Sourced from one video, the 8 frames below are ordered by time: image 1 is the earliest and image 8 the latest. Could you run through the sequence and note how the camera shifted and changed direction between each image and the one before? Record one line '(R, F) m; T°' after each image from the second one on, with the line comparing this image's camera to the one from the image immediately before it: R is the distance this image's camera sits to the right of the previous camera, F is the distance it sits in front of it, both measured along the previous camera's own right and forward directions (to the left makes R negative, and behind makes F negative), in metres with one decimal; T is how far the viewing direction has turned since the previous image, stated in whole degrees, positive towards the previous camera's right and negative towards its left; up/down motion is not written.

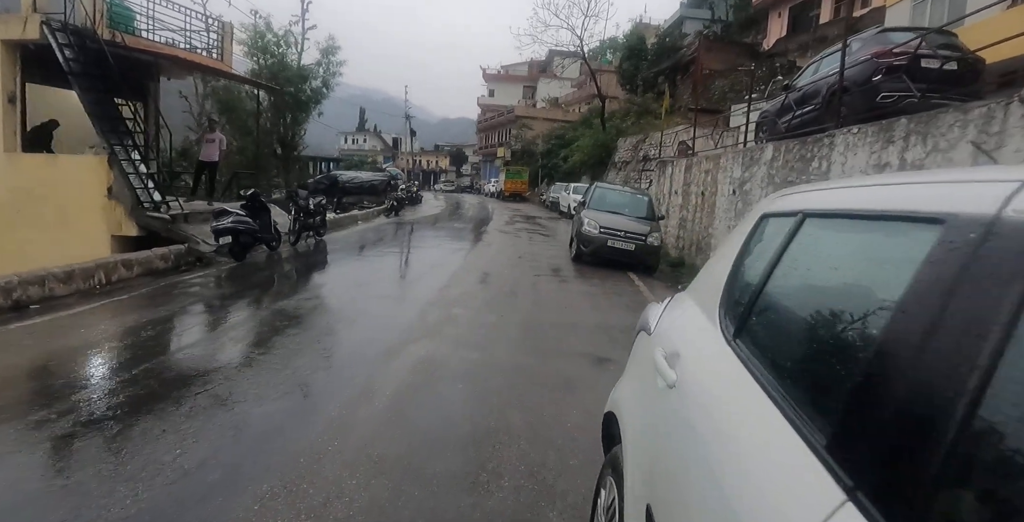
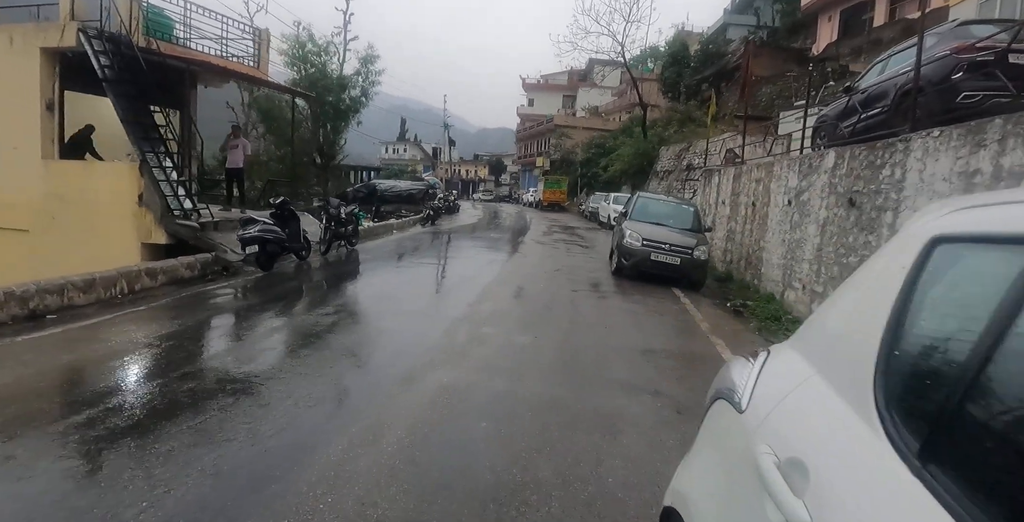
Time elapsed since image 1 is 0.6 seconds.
(0.0, +0.6) m; -4°
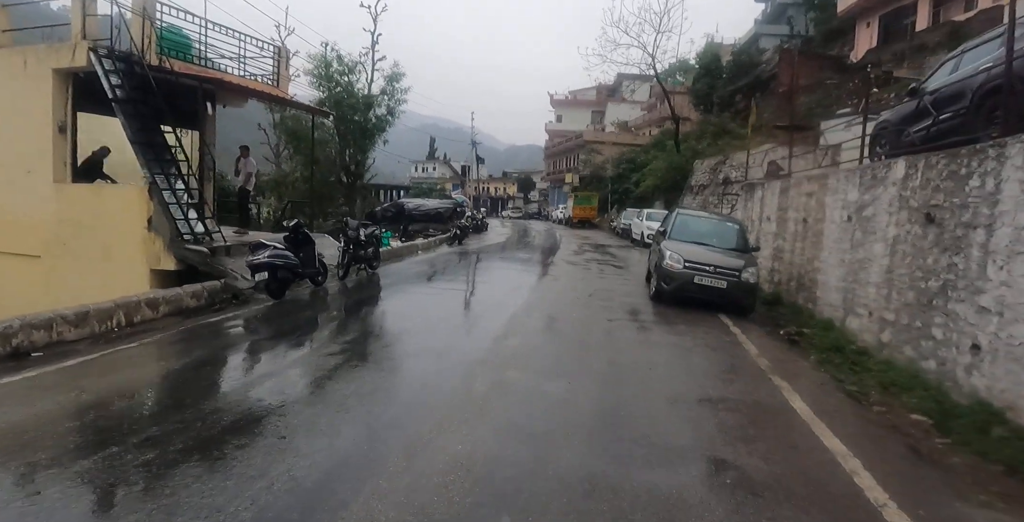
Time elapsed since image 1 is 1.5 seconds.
(0.0, +0.8) m; -3°
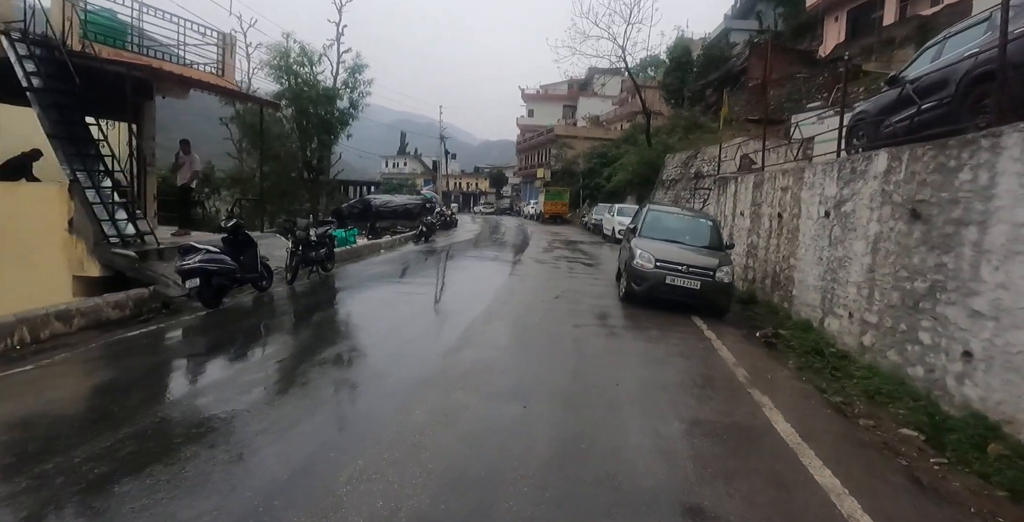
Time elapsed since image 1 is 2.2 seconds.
(+0.2, +0.7) m; +3°
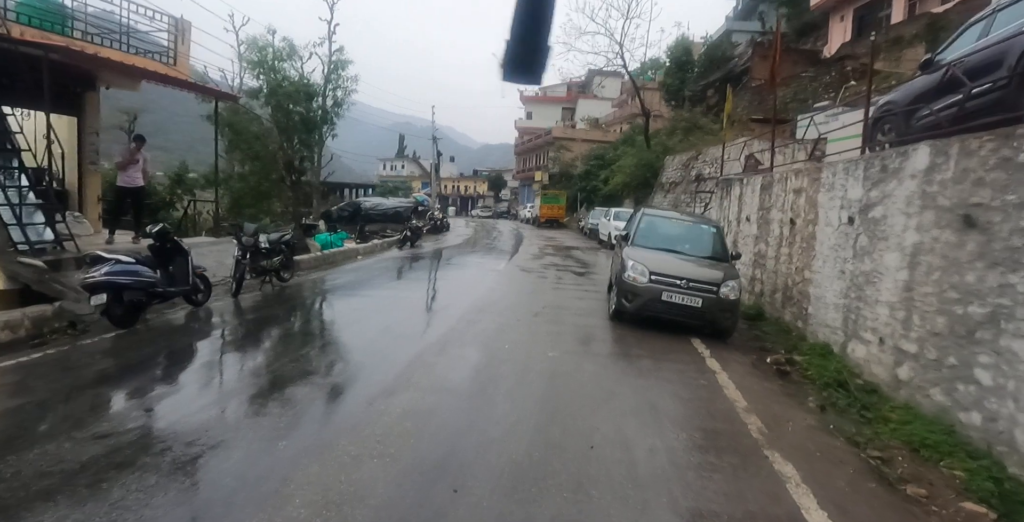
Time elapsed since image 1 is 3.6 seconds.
(+0.4, +1.2) m; 0°
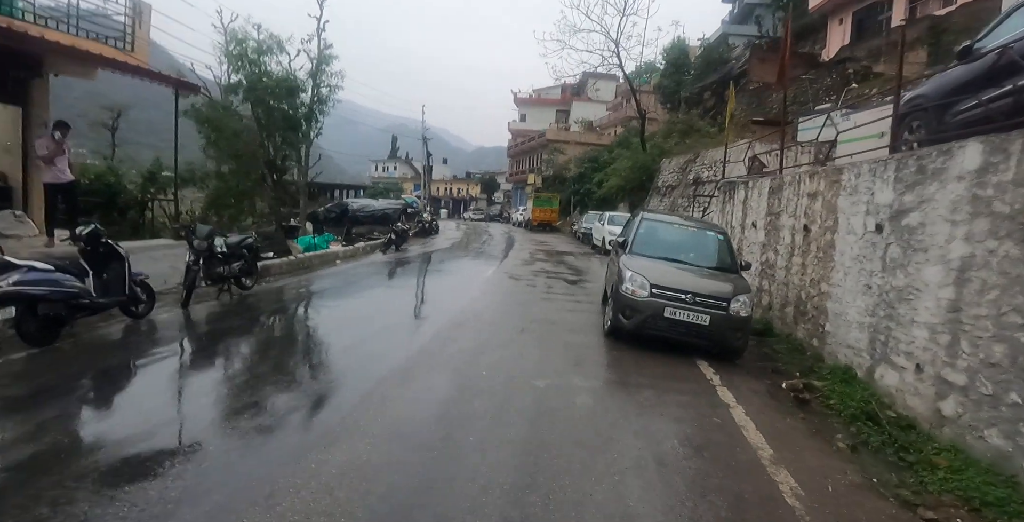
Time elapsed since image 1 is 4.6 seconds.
(+0.1, +0.9) m; +1°
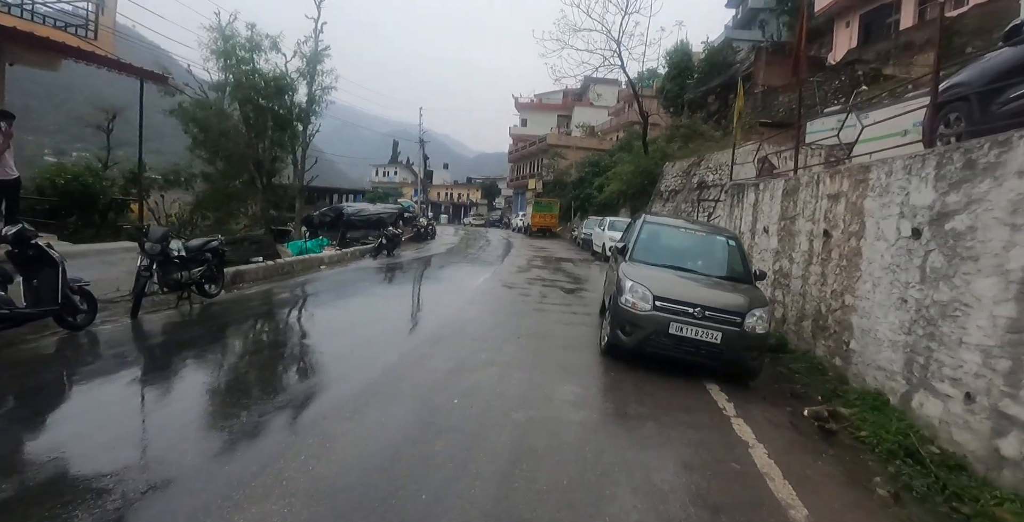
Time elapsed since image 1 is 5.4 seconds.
(+0.2, +0.8) m; 0°
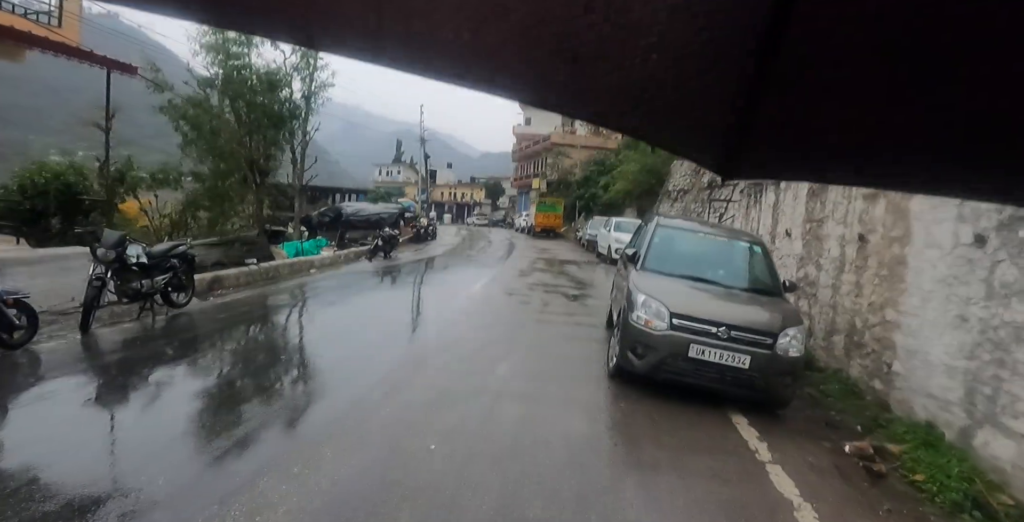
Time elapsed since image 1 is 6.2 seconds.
(+0.1, +0.8) m; 0°
